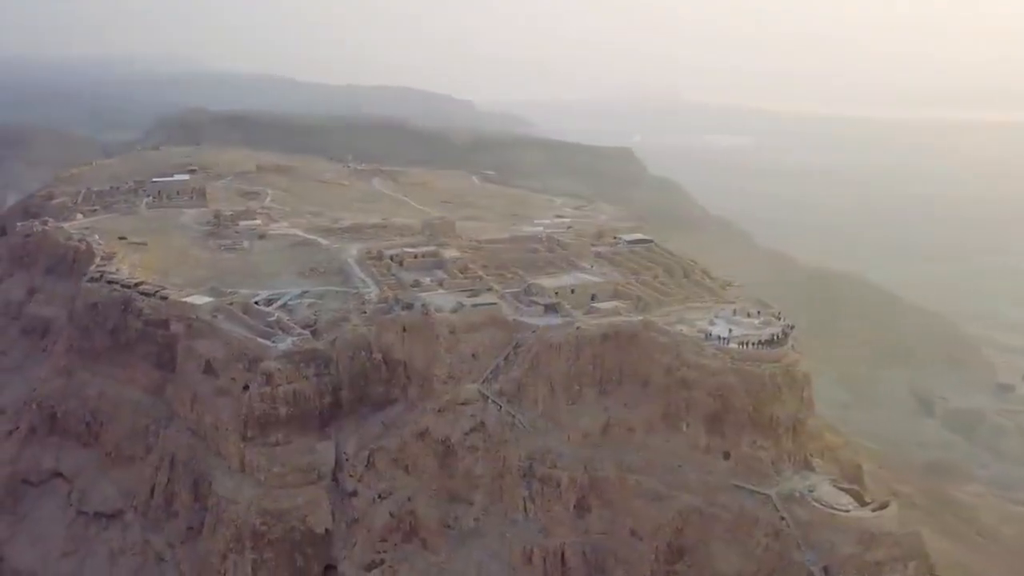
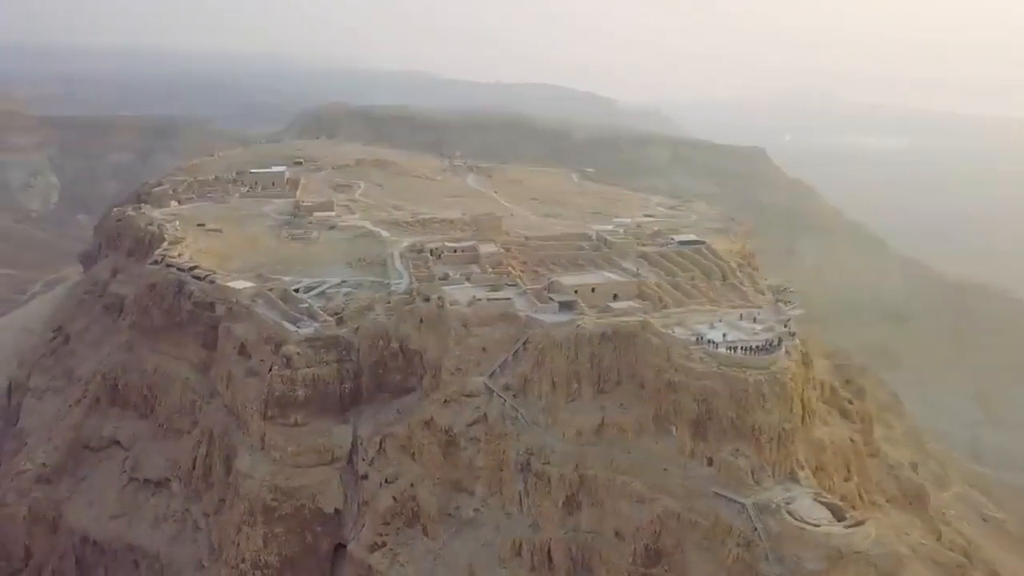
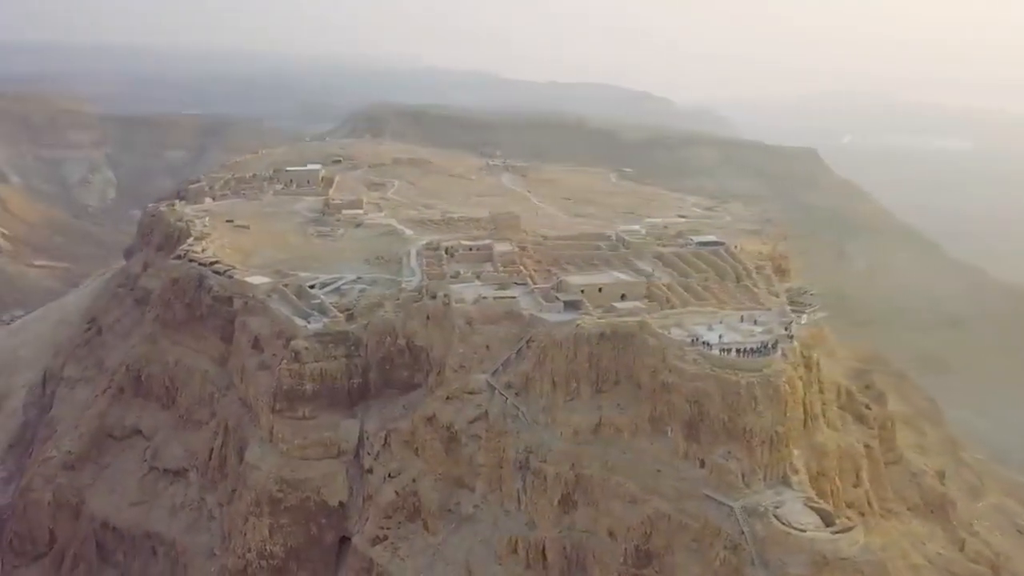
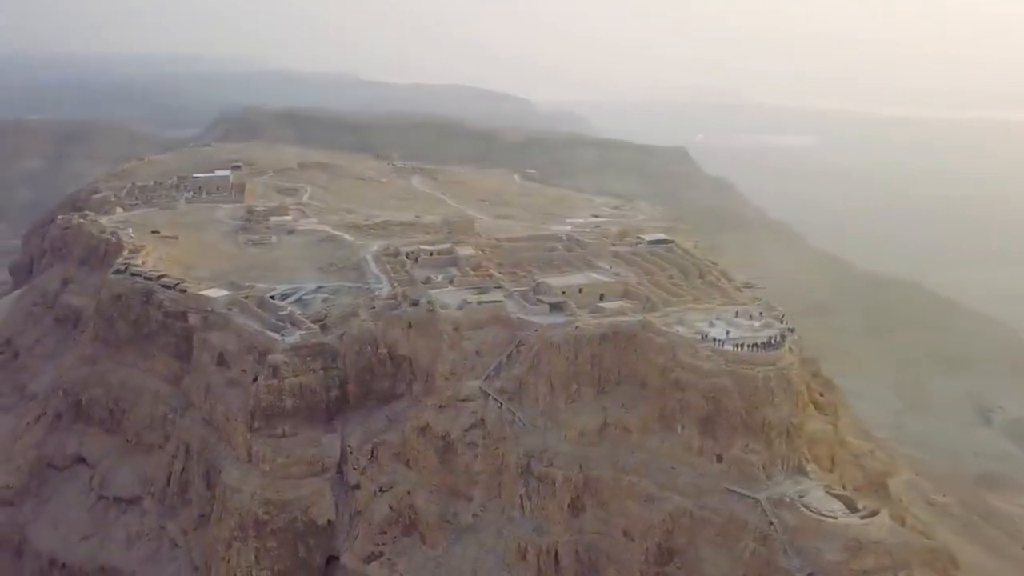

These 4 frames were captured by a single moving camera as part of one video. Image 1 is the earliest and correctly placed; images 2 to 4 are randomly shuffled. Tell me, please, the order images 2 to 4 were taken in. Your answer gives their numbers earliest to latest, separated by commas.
4, 2, 3
